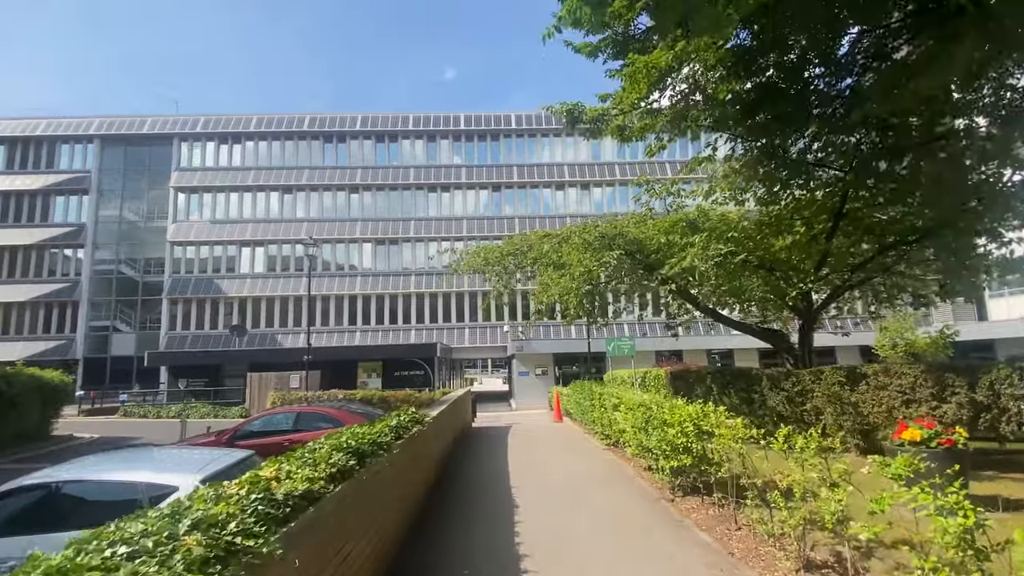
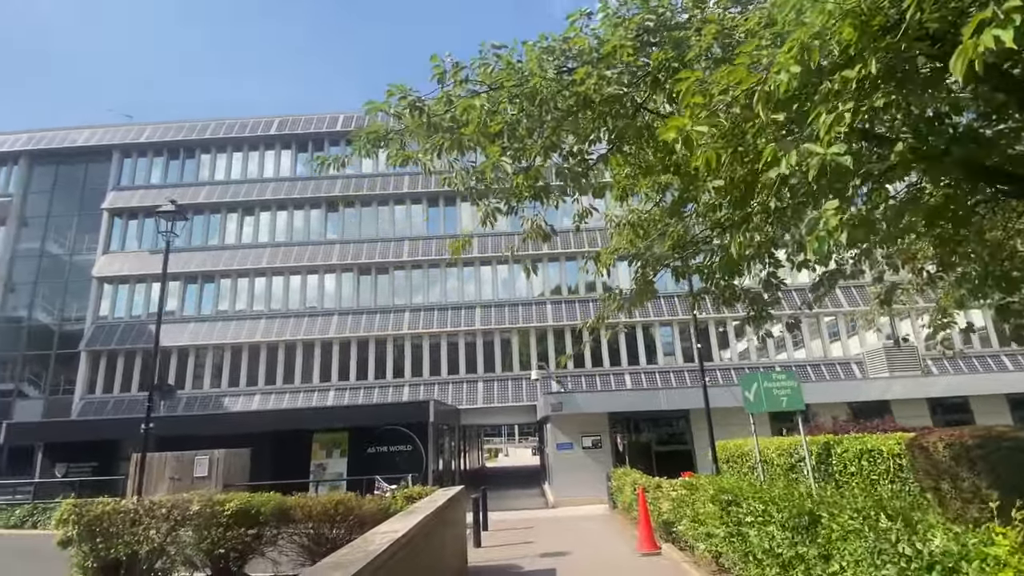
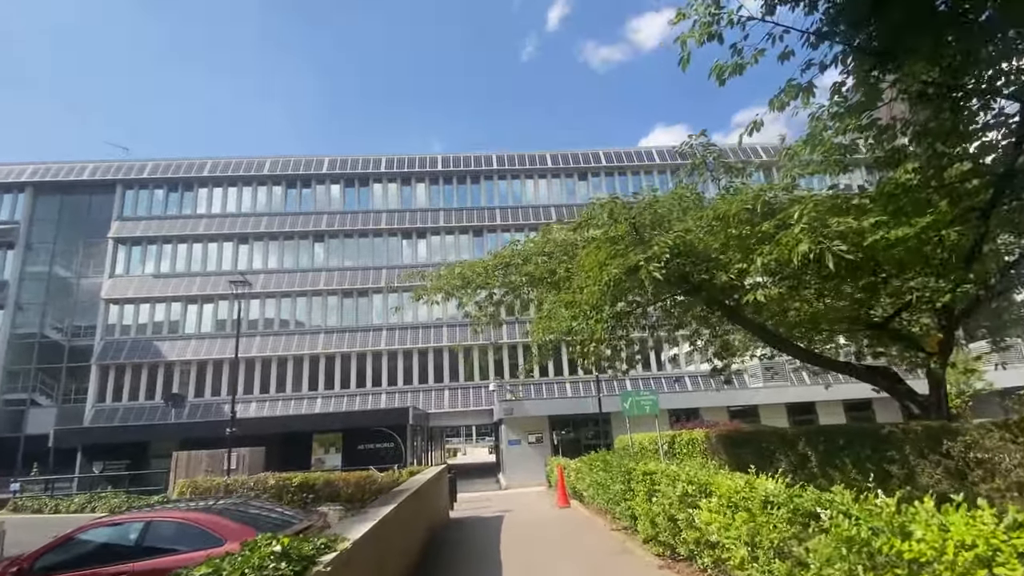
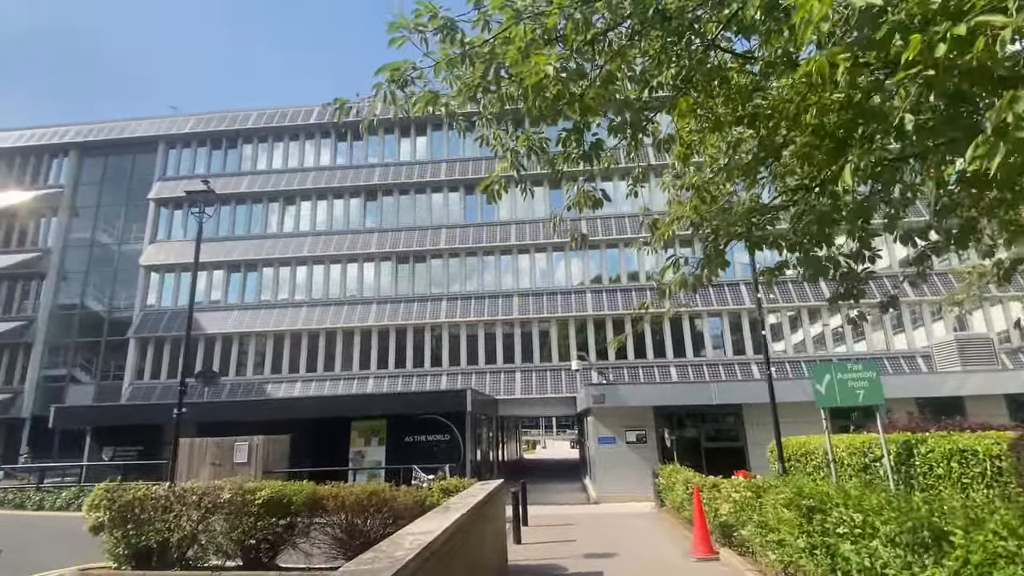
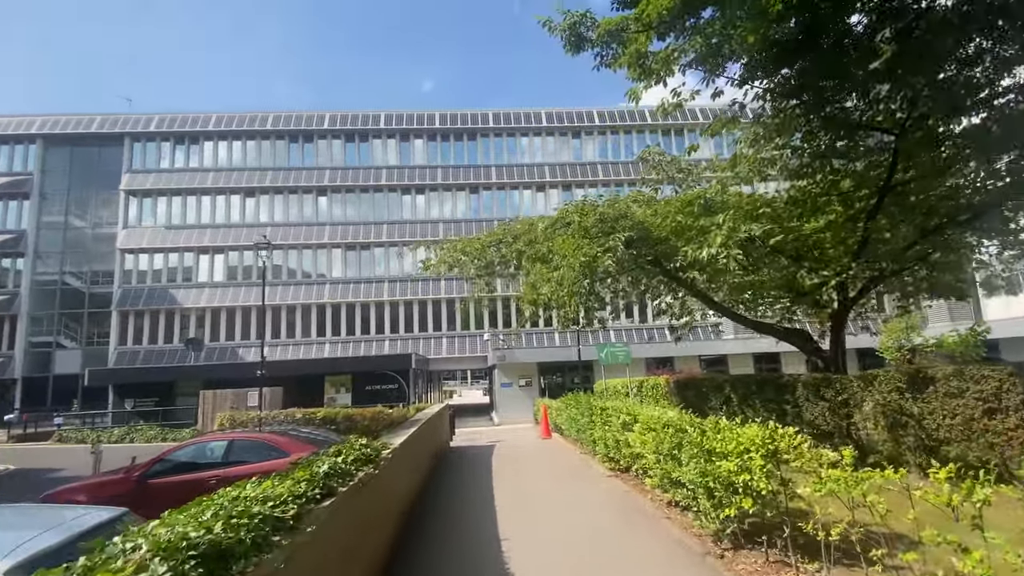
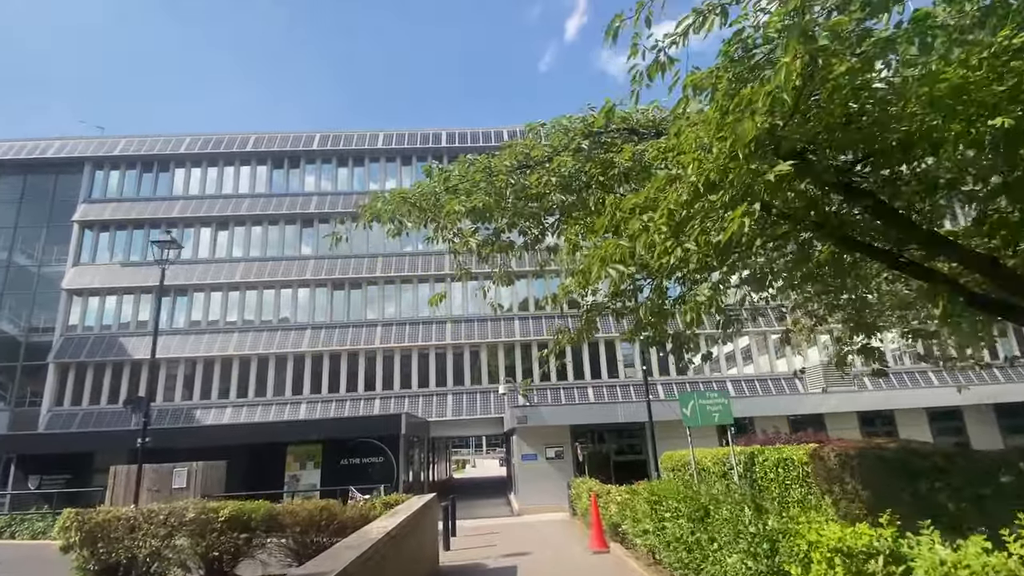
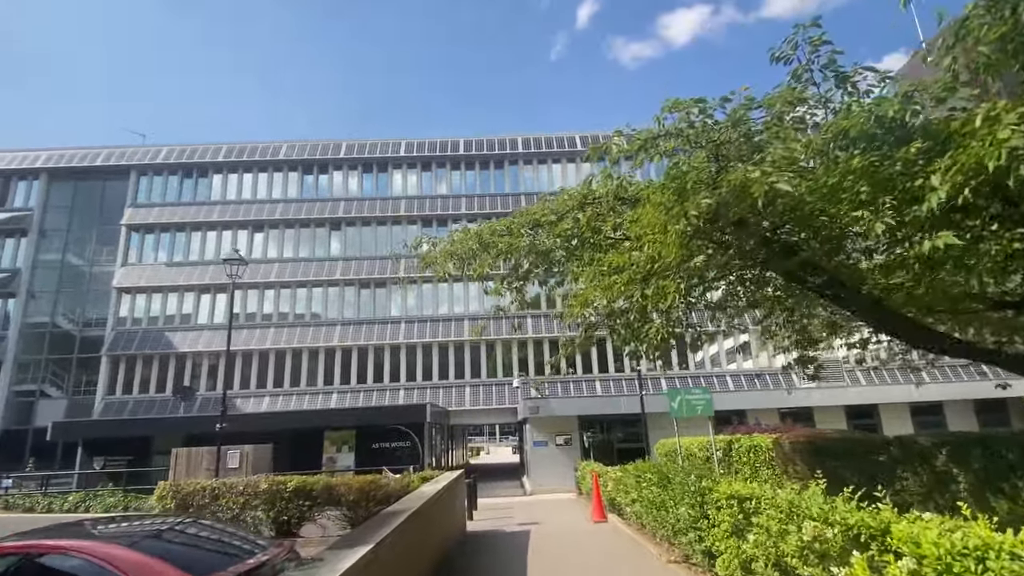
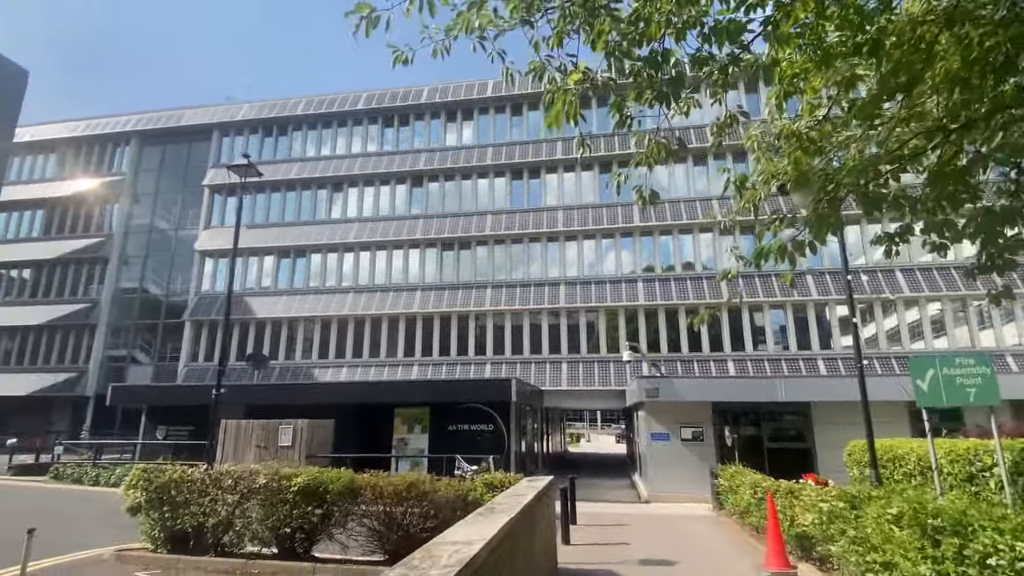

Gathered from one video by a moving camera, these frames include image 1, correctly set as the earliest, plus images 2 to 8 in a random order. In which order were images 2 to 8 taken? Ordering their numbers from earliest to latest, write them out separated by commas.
5, 3, 7, 6, 2, 4, 8
